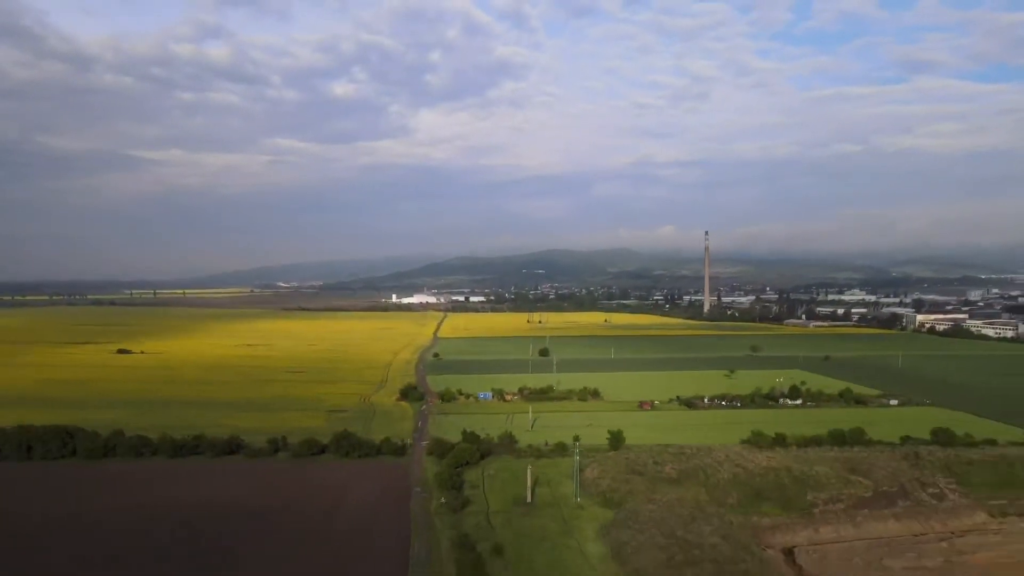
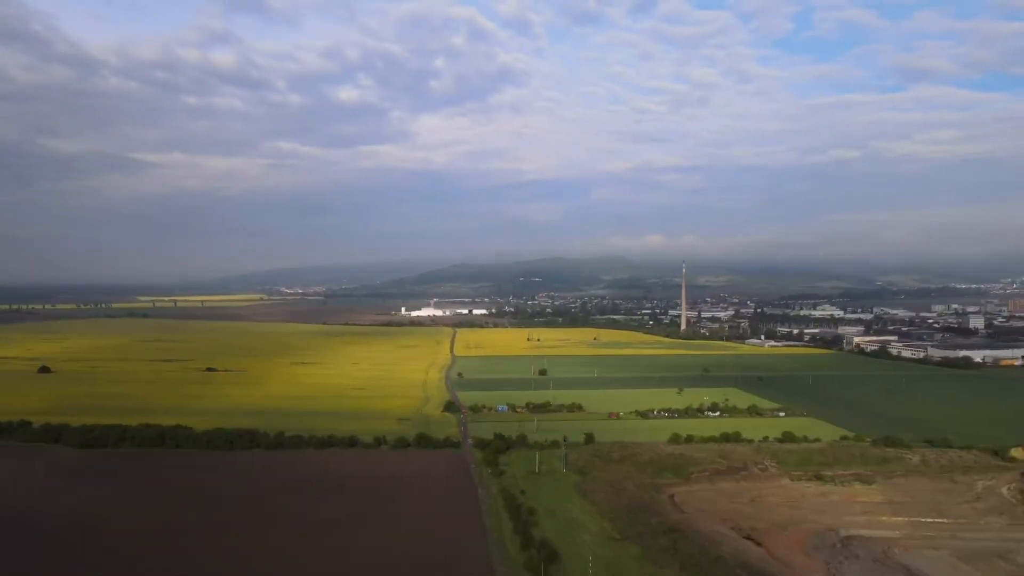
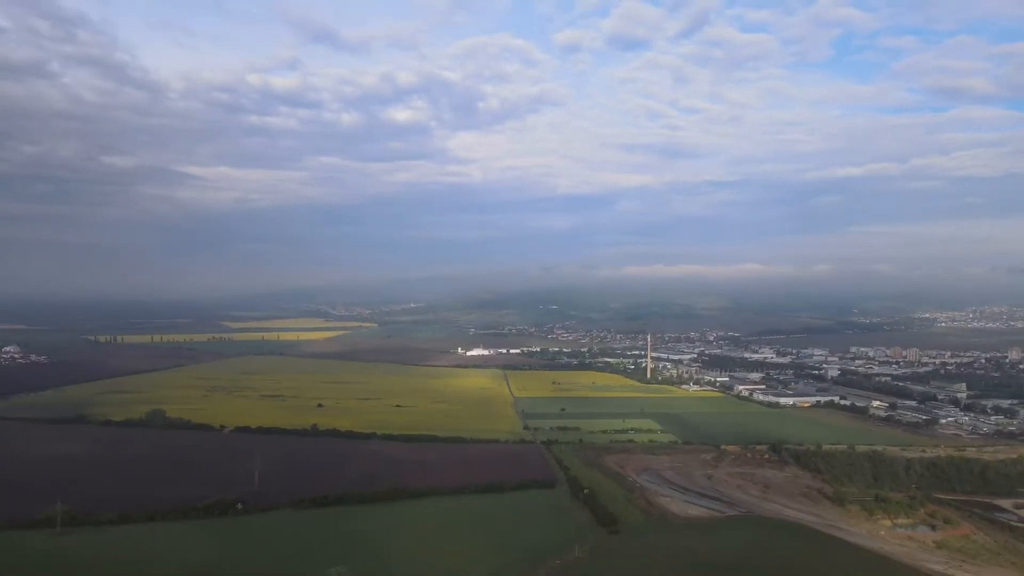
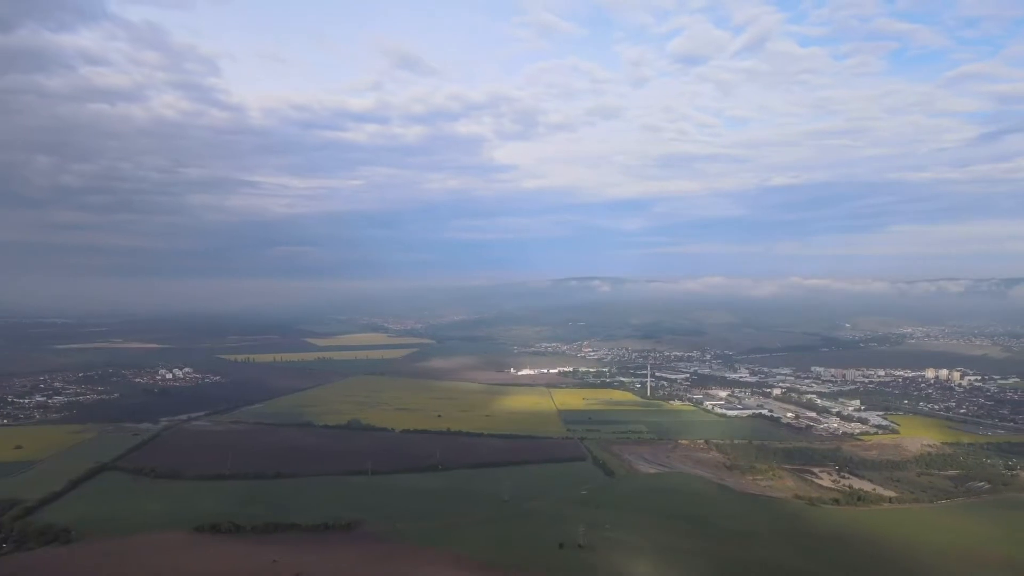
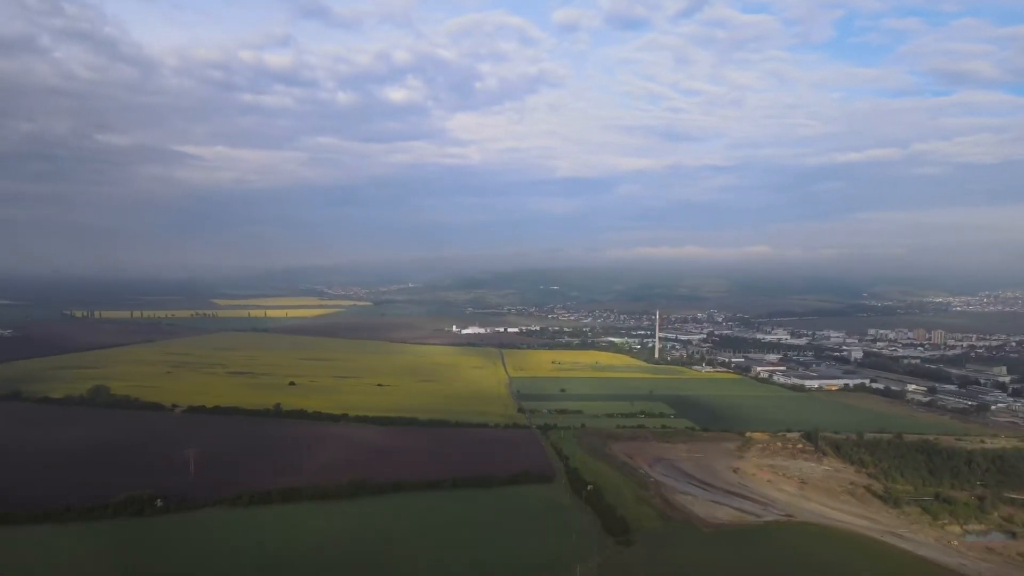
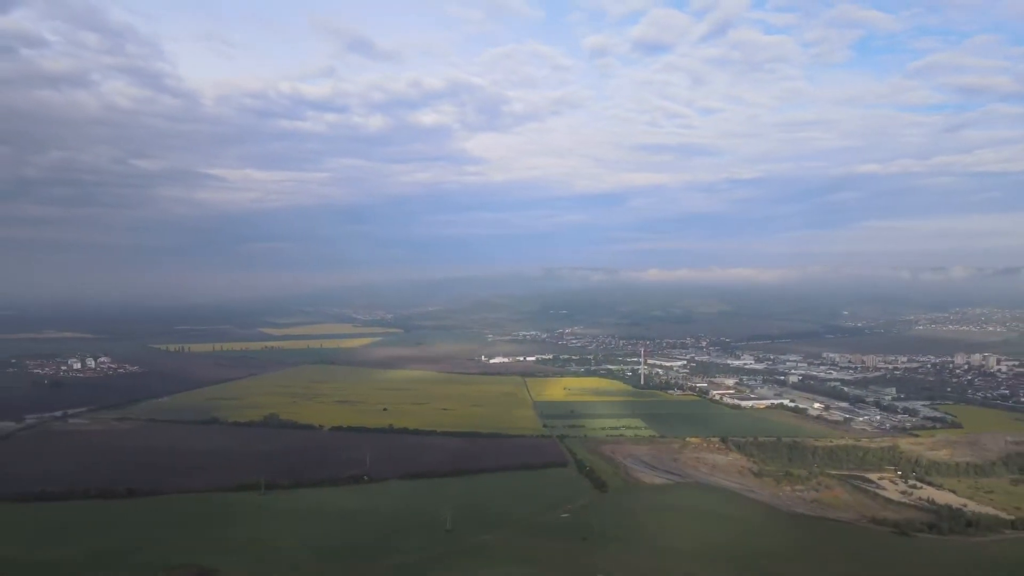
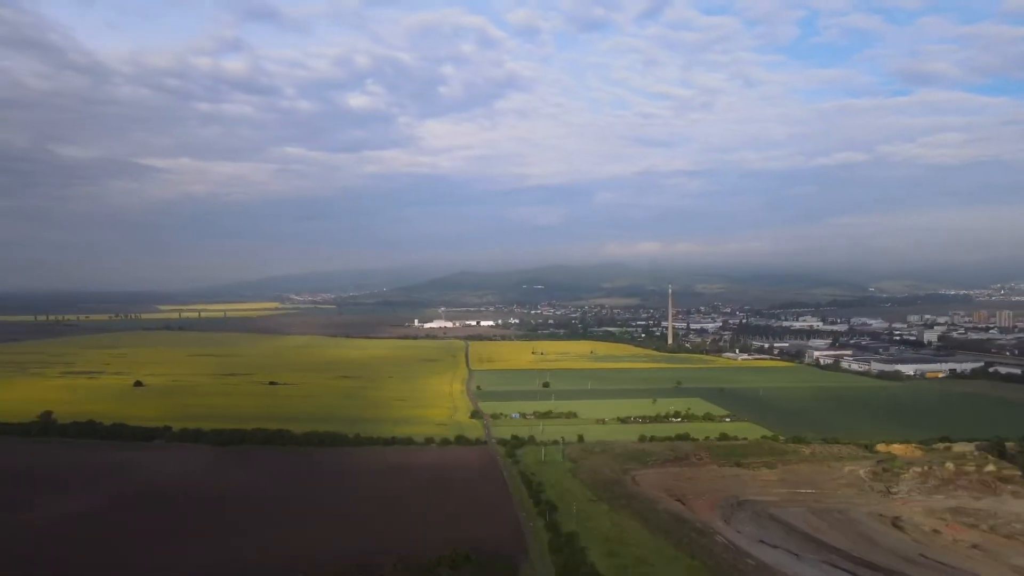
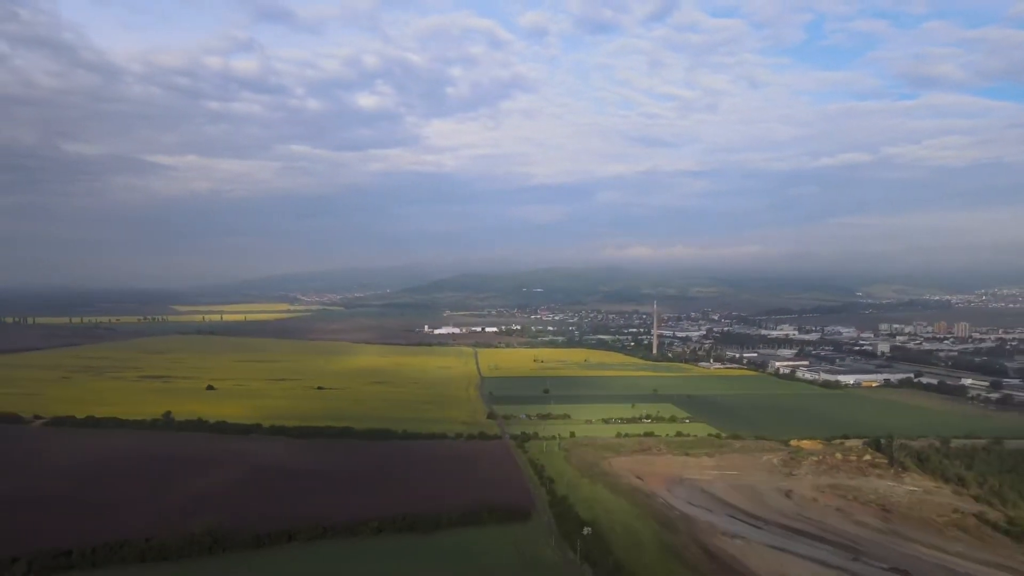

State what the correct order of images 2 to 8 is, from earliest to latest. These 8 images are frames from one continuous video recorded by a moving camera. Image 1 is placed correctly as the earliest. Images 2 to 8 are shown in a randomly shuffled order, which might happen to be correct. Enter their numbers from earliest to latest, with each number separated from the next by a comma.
2, 7, 8, 5, 3, 6, 4
